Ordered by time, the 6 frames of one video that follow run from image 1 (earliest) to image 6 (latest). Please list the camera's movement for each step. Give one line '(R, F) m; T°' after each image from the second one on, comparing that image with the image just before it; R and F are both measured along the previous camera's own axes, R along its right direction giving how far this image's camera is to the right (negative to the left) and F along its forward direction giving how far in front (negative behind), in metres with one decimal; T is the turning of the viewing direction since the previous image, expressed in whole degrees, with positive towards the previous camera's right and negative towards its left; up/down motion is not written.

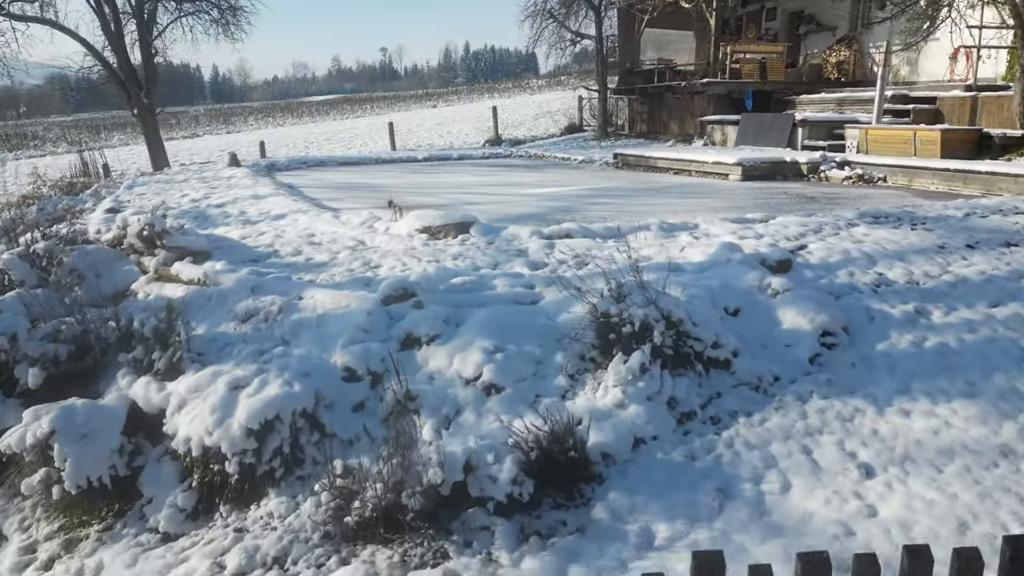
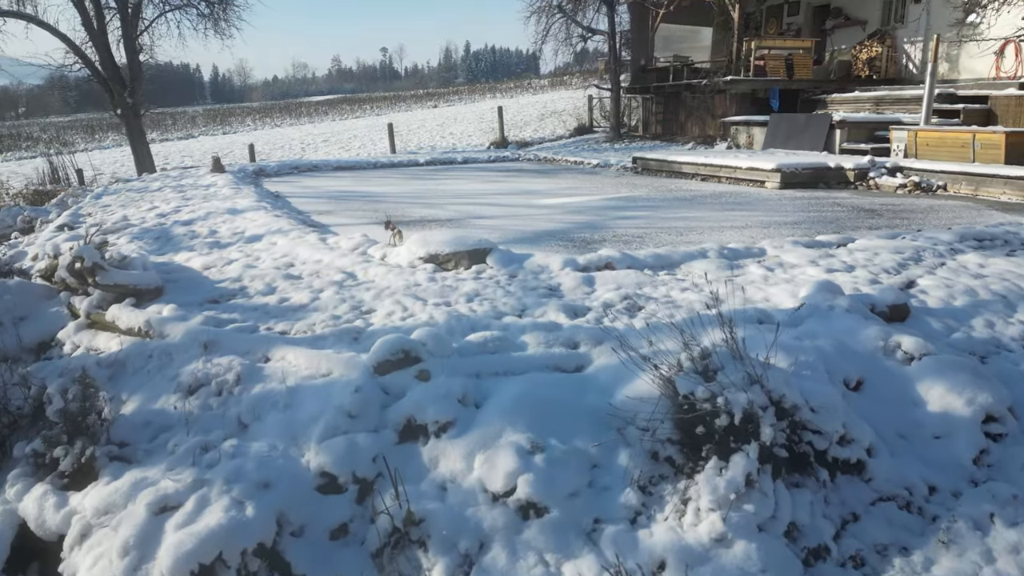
(-0.2, +1.2) m; 0°
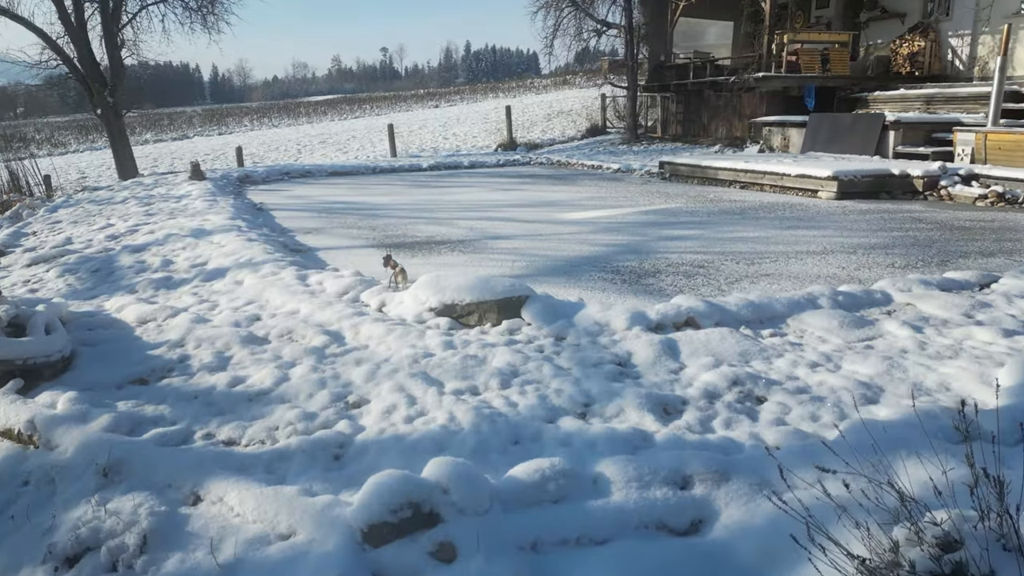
(-0.2, +1.4) m; 0°
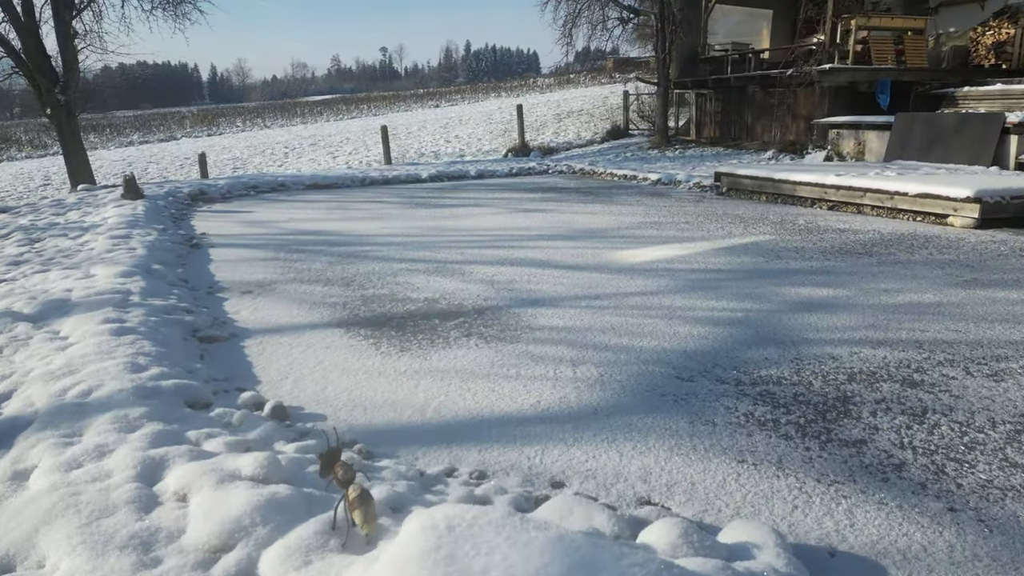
(-0.3, +2.4) m; 0°
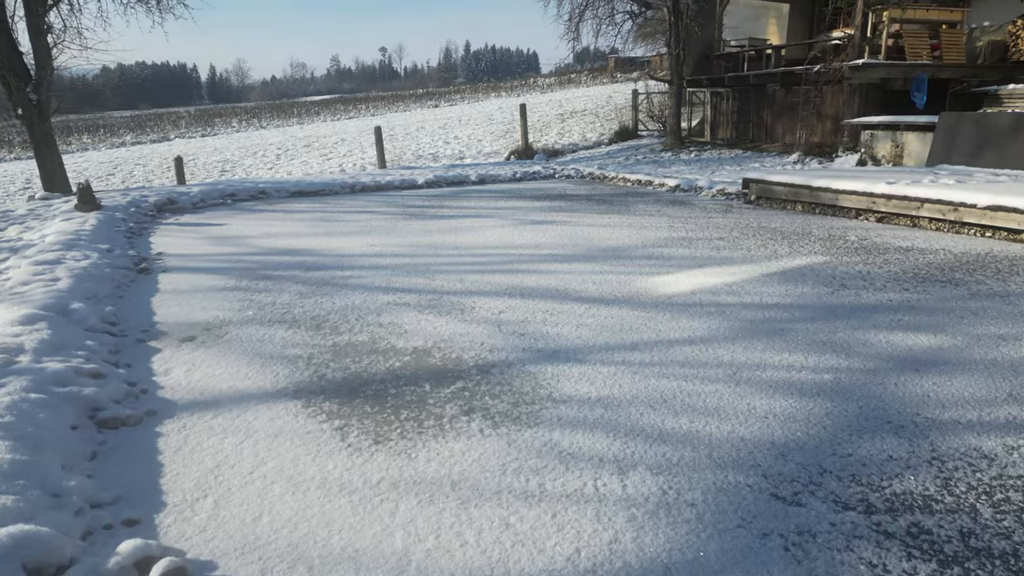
(-0.1, +1.0) m; 0°
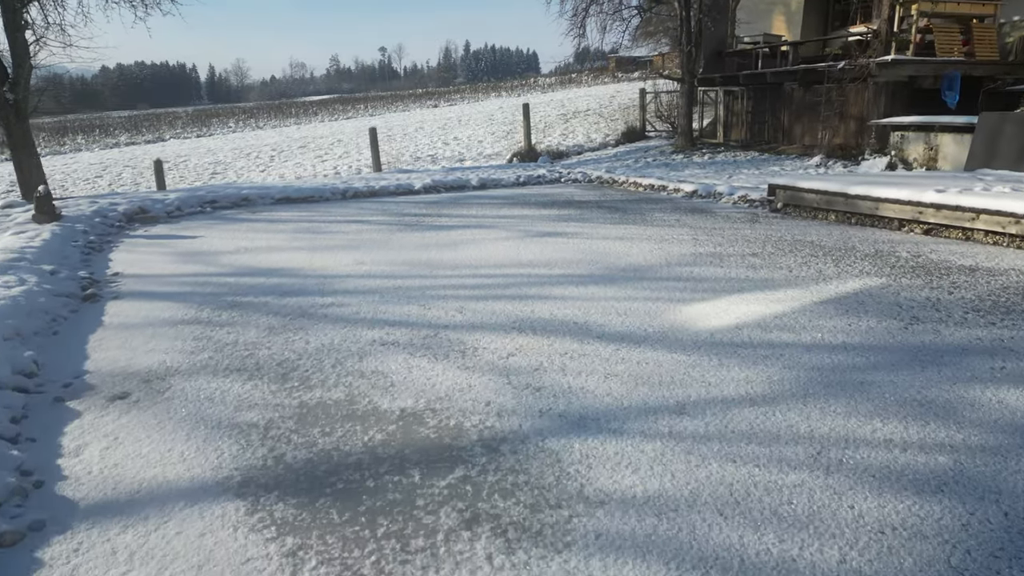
(-0.1, +0.8) m; 0°
